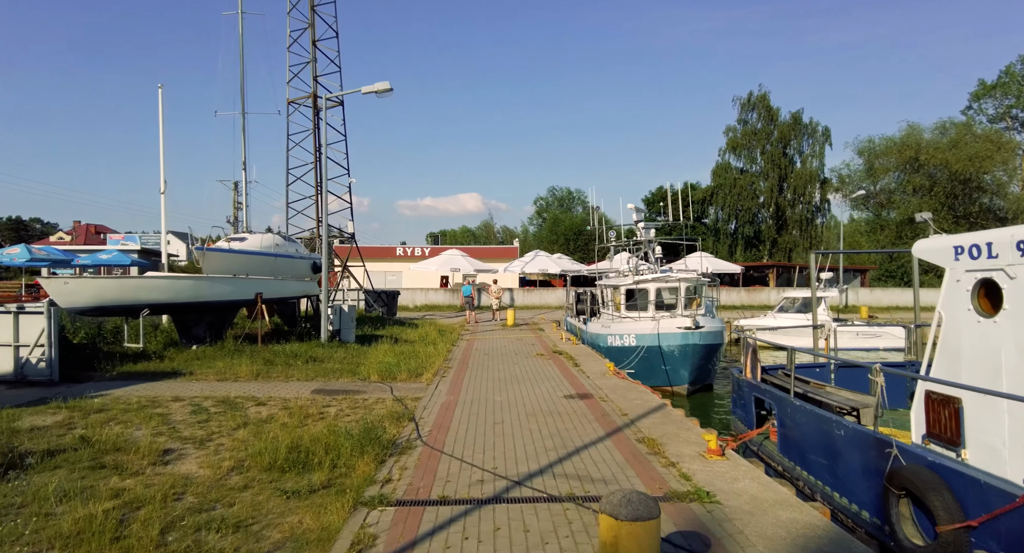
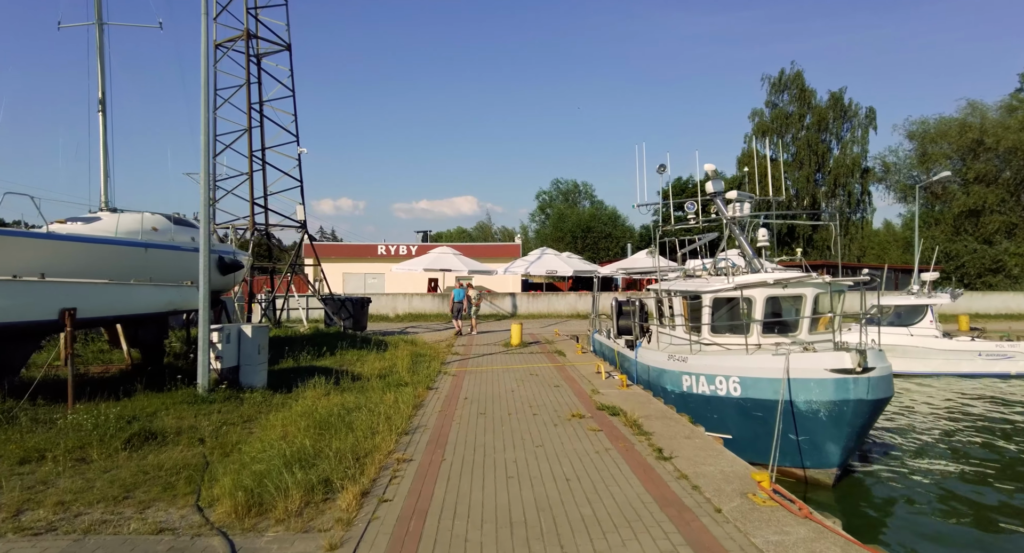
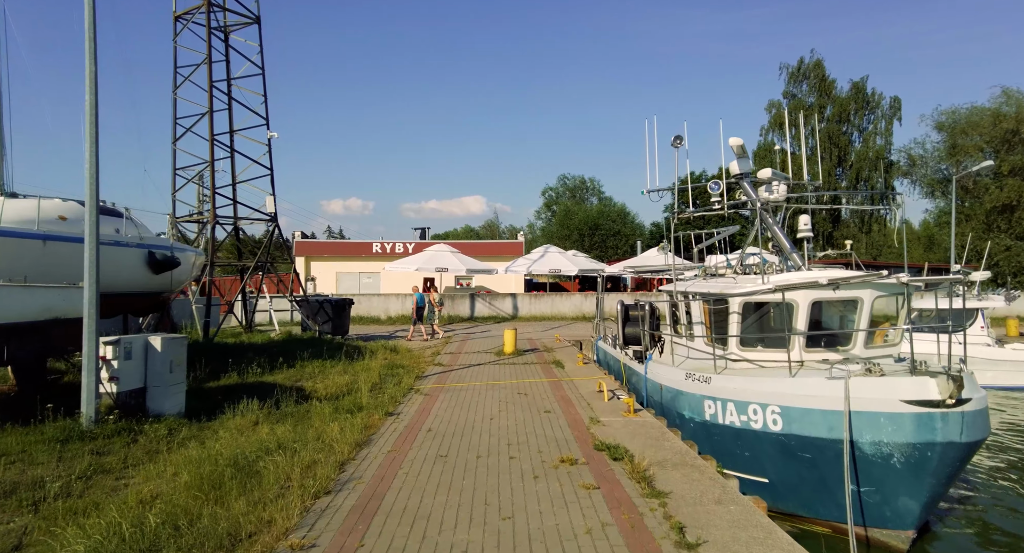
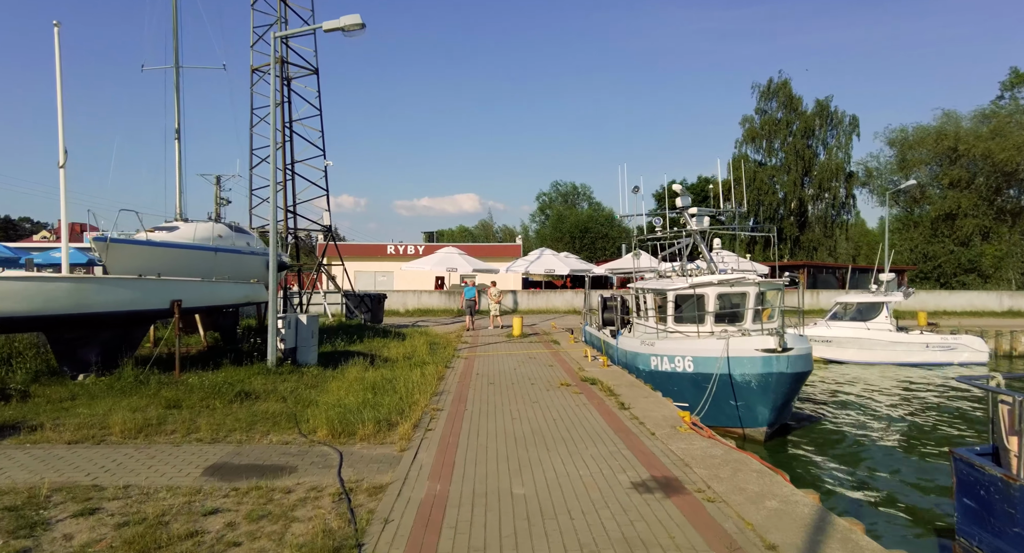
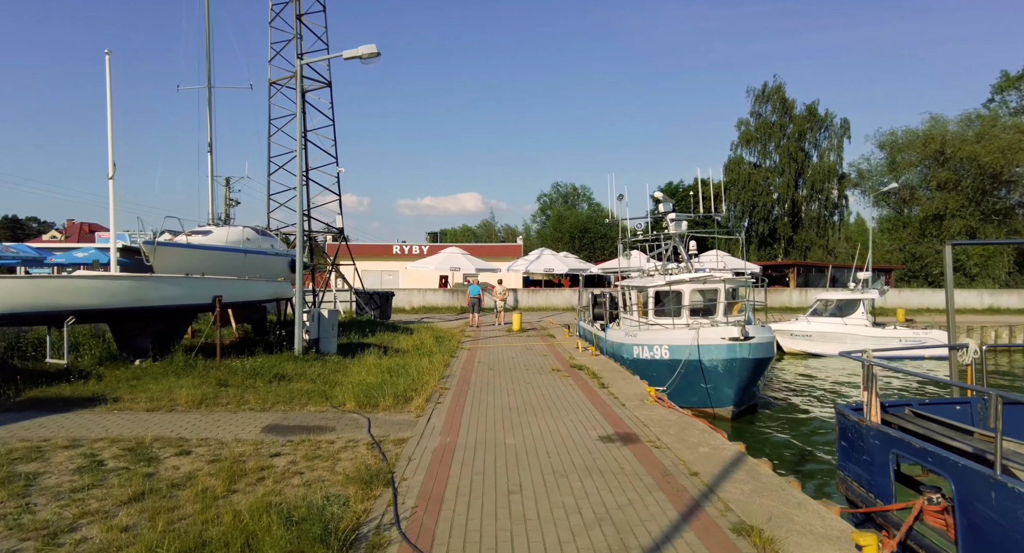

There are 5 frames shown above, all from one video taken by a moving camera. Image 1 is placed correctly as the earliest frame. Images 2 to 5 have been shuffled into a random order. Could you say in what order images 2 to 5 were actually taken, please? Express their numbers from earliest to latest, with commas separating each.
5, 4, 2, 3
